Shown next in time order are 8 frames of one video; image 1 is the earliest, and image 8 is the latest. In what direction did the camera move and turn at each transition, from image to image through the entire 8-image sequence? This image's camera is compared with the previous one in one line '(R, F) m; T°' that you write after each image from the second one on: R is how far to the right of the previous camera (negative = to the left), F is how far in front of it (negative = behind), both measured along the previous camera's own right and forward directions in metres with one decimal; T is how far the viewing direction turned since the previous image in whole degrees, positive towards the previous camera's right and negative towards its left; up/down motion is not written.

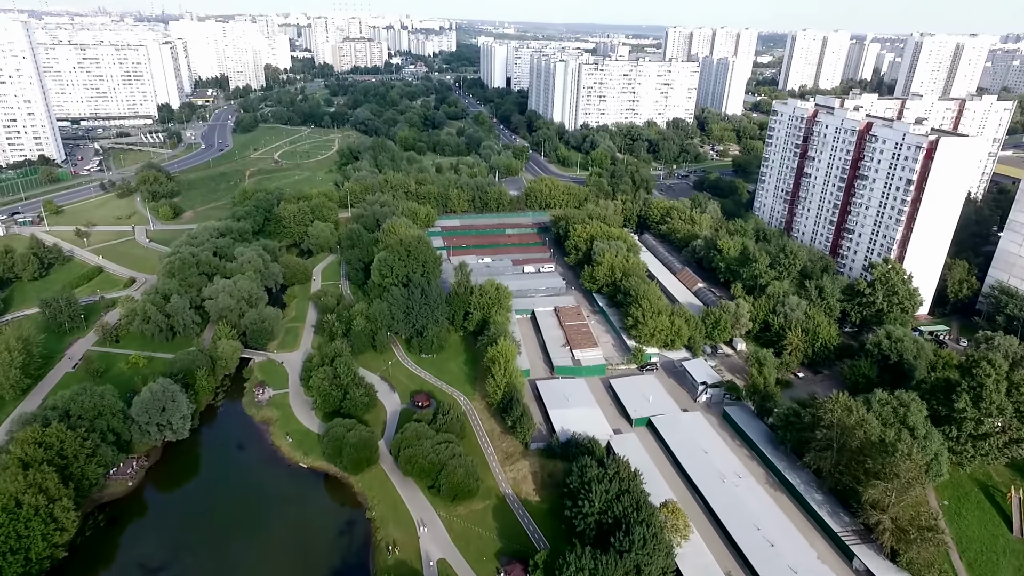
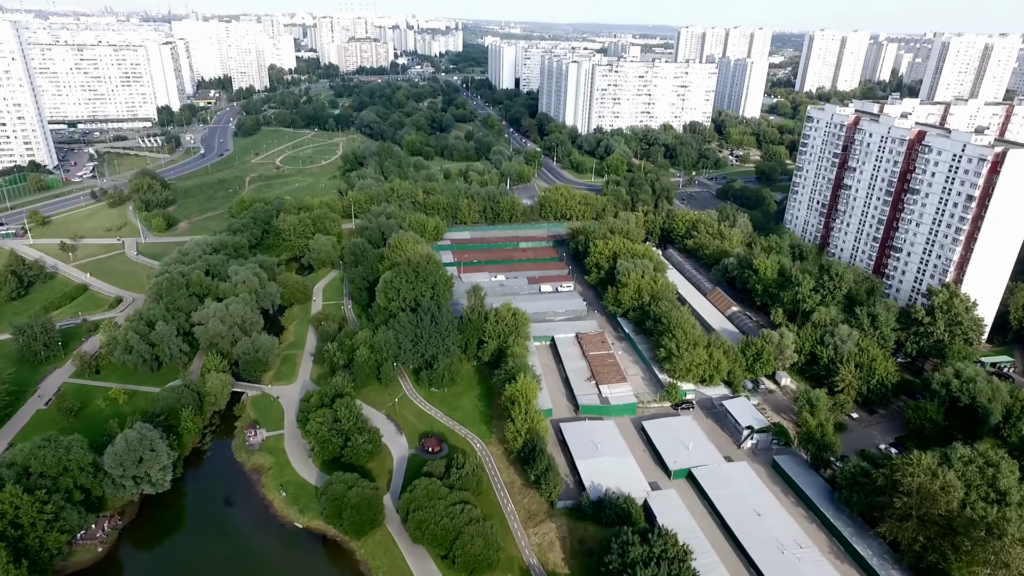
(-0.7, +3.1) m; 0°
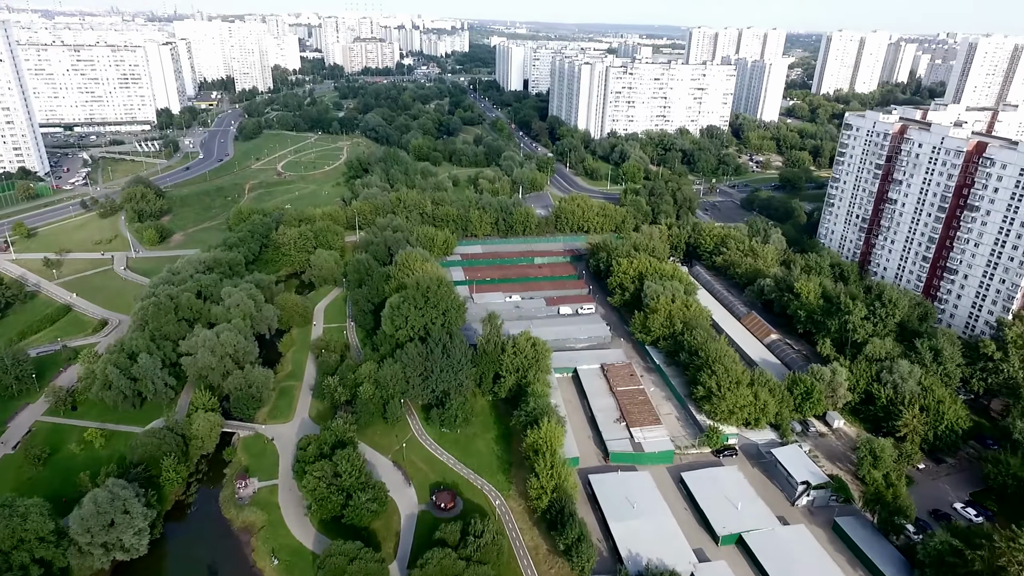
(-0.7, +2.9) m; 0°
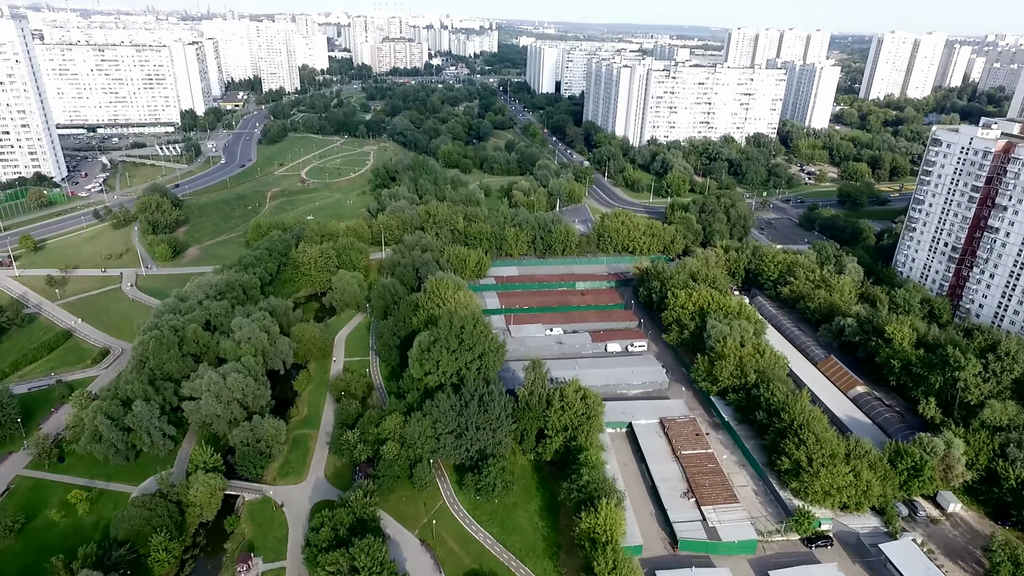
(-1.0, +3.8) m; -2°
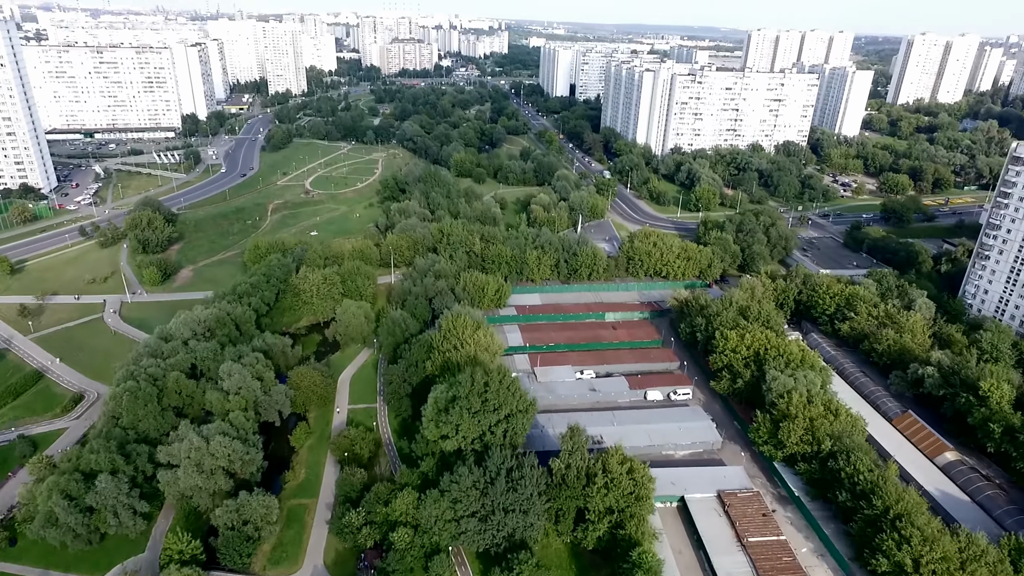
(-0.9, +3.8) m; -1°
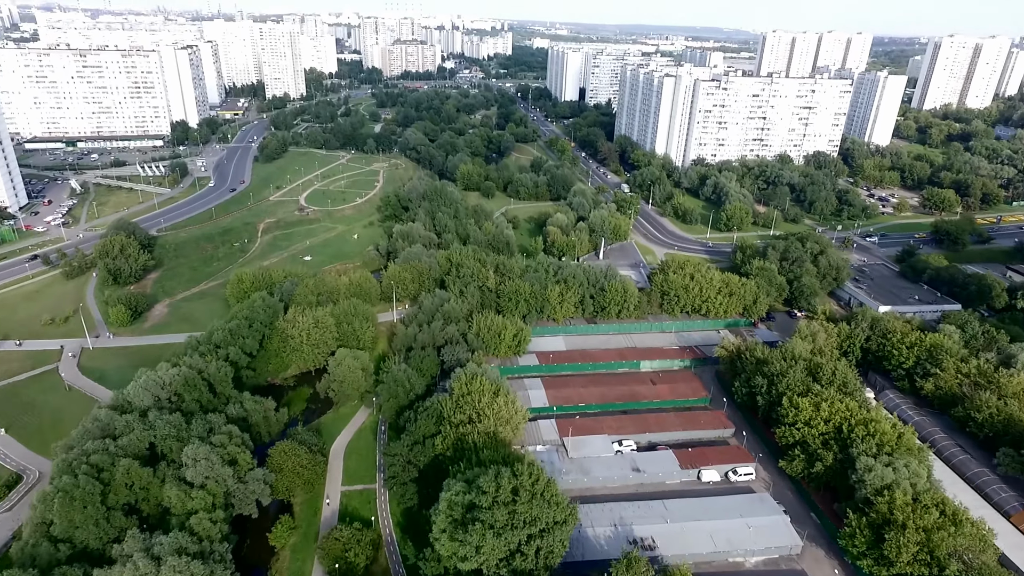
(-1.0, +4.7) m; 0°
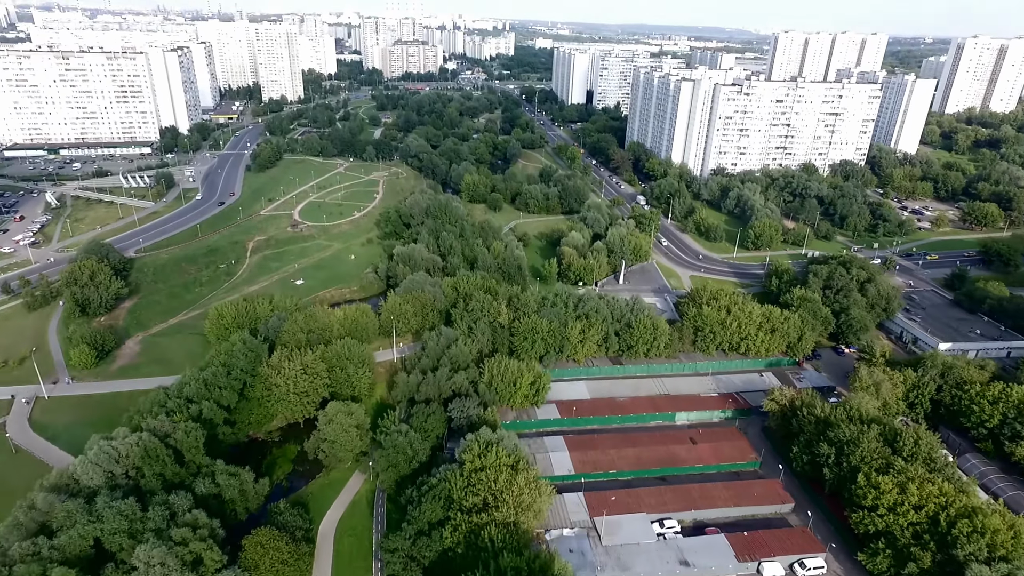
(-0.7, +3.9) m; 0°
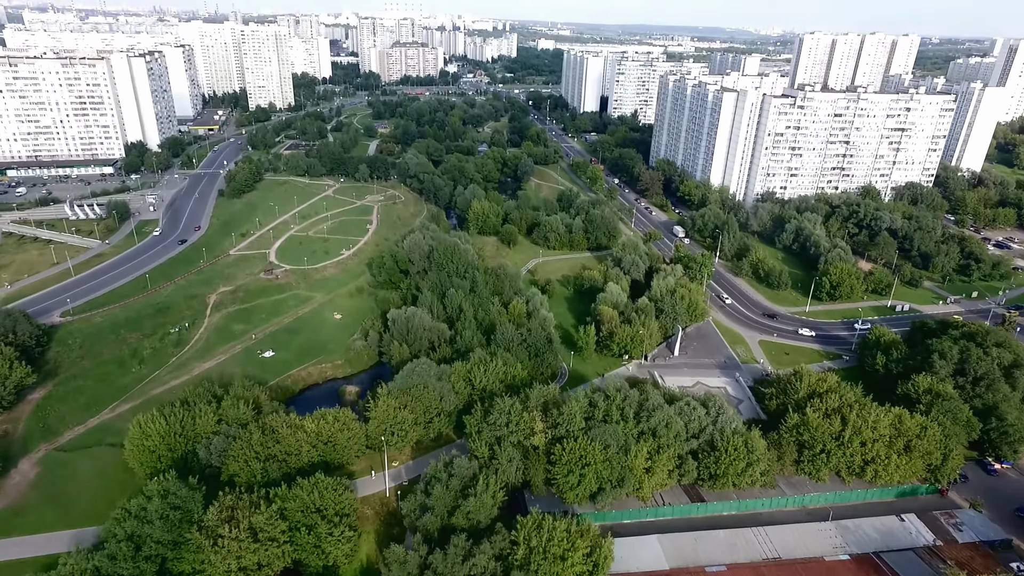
(-1.4, +8.5) m; 0°
